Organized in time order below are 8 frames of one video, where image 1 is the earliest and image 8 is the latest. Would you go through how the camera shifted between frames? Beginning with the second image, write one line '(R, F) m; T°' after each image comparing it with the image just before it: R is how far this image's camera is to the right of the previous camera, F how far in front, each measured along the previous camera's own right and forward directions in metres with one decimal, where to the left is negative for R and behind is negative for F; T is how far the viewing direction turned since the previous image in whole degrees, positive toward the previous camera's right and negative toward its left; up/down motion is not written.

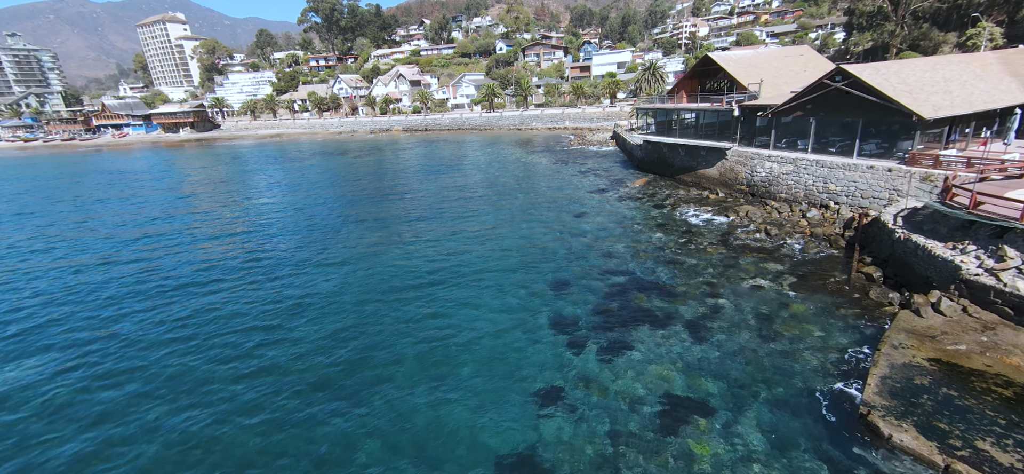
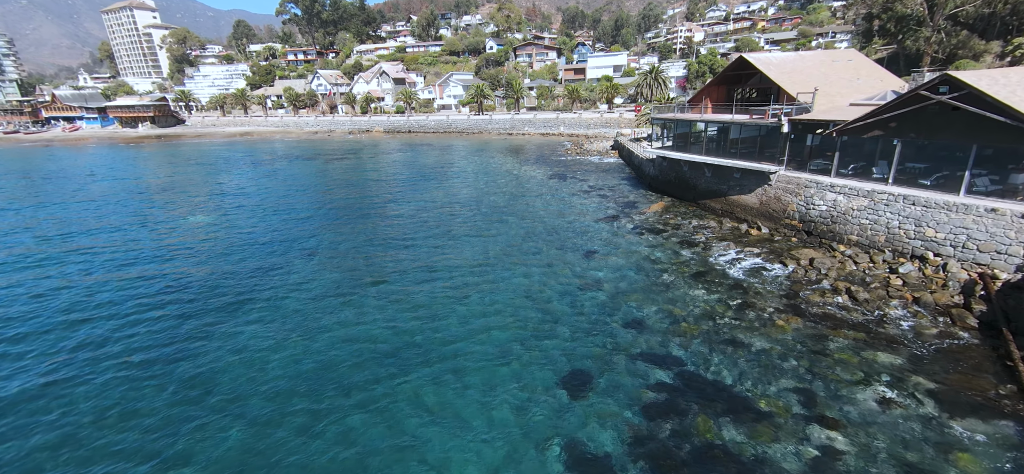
(-0.3, +6.0) m; +2°
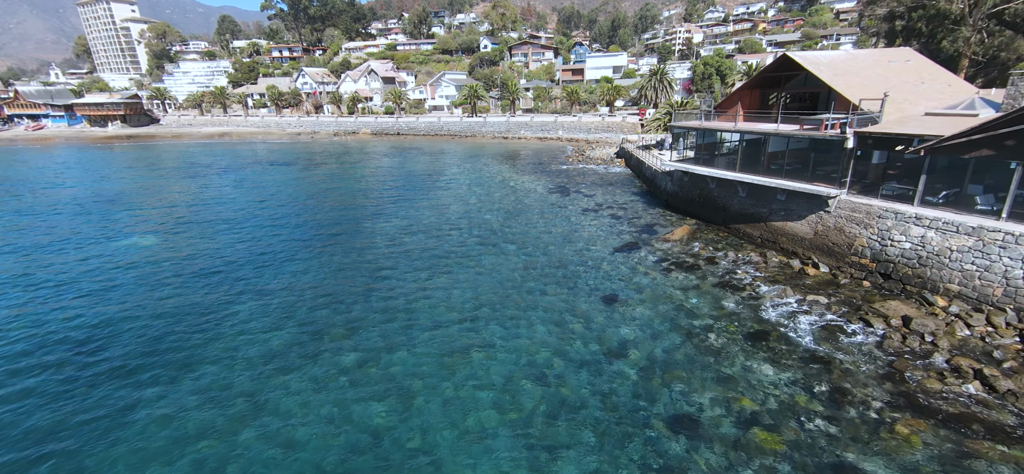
(-0.2, +4.5) m; +1°
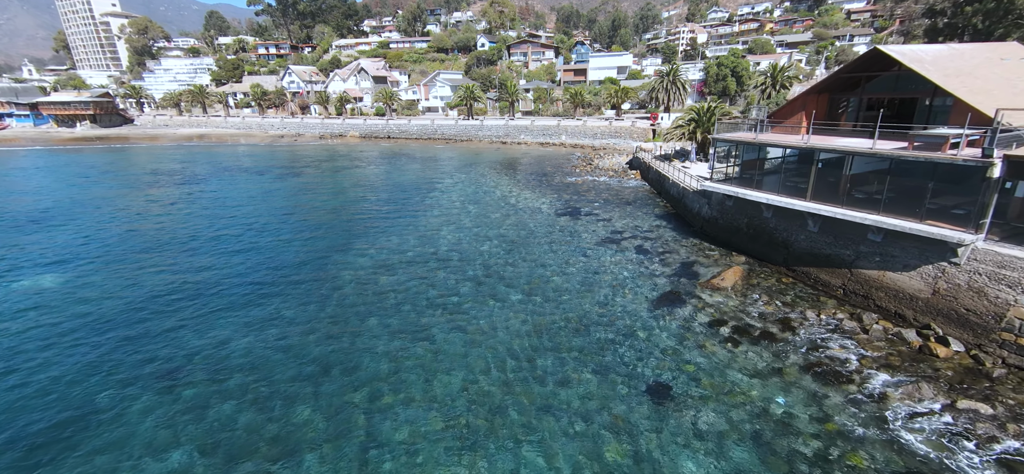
(-0.3, +5.3) m; 0°
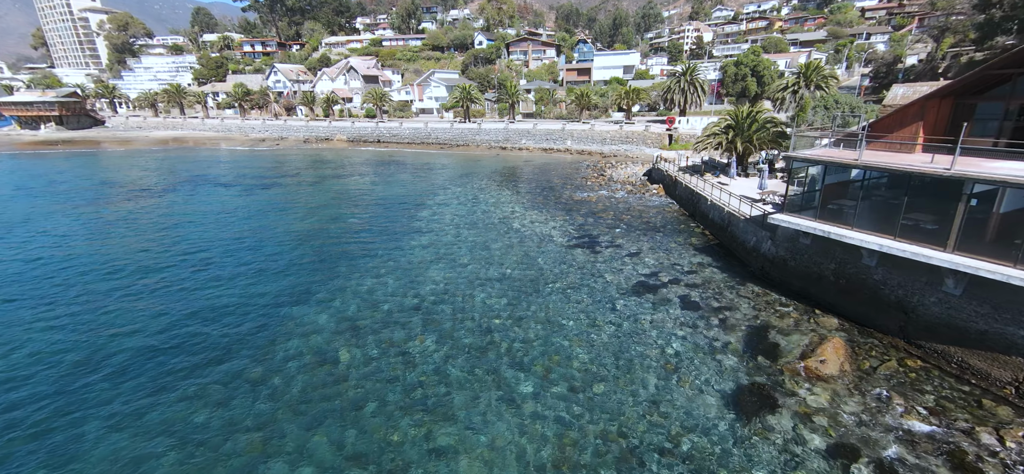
(-0.4, +5.5) m; 0°
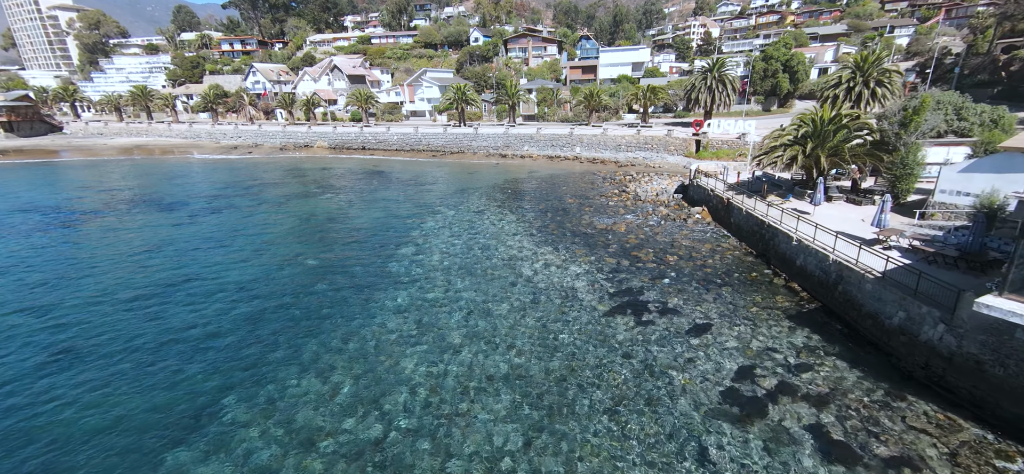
(-0.5, +7.1) m; 0°
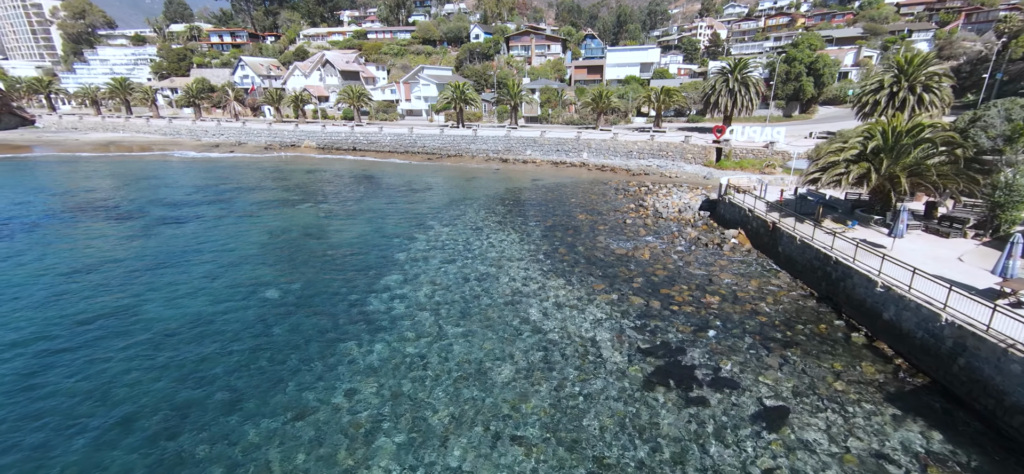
(-0.3, +4.0) m; 0°
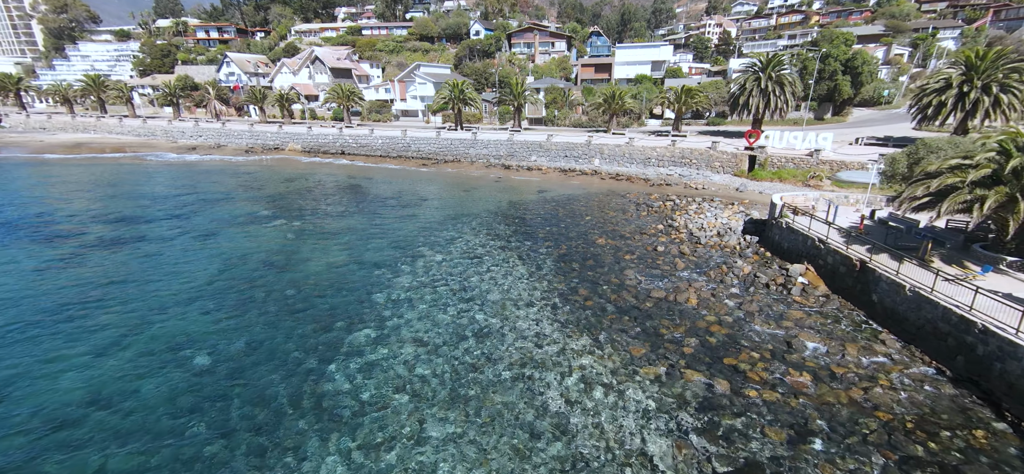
(-0.3, +4.8) m; 0°
